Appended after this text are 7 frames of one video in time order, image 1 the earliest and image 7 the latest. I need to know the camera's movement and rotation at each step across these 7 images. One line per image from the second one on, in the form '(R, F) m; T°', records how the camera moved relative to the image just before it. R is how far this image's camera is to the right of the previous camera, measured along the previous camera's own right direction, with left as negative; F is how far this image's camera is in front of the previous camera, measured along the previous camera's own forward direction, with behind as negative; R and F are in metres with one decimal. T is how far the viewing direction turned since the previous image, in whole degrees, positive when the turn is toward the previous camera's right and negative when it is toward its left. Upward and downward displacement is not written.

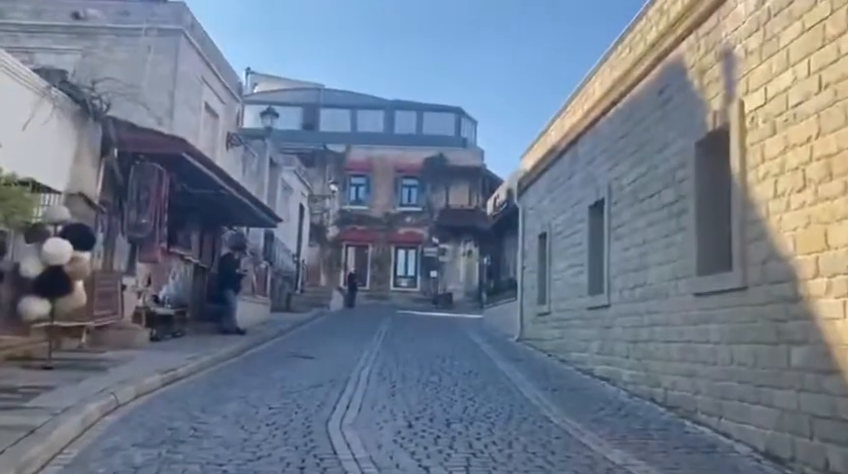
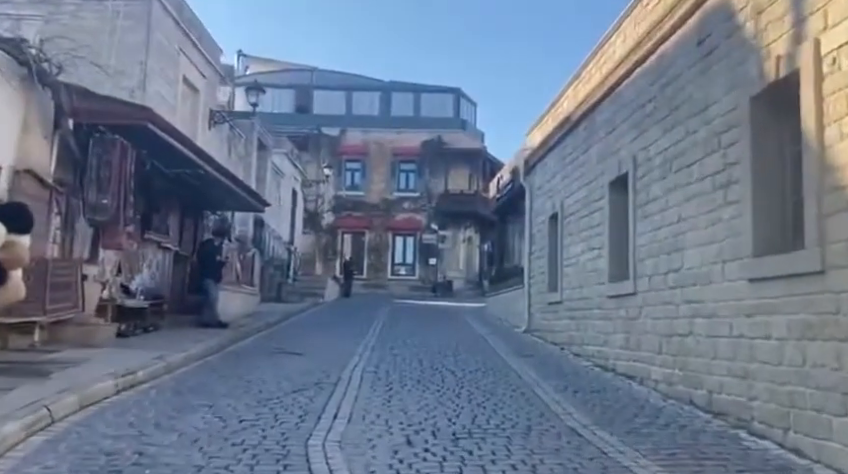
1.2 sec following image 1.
(0.0, +1.5) m; 0°
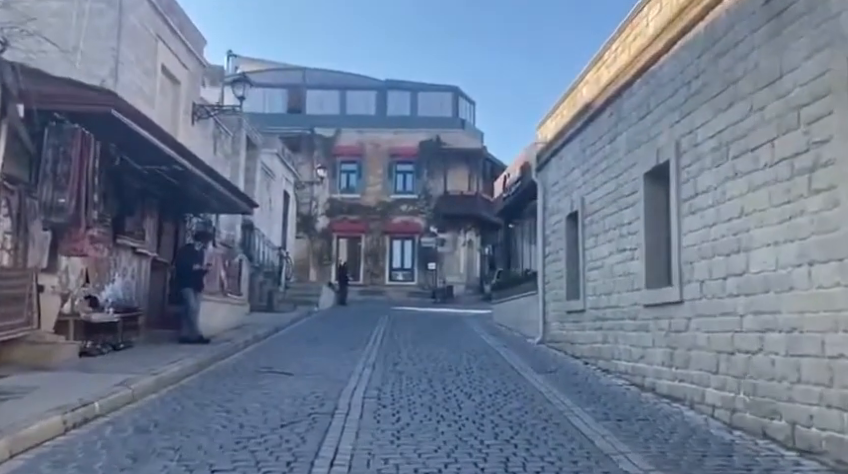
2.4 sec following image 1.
(-0.2, +1.5) m; 0°
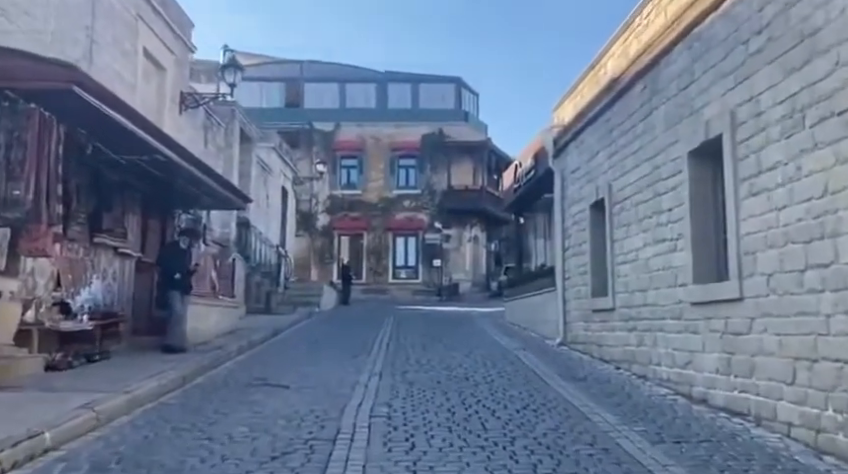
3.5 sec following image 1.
(-0.1, +1.3) m; 0°
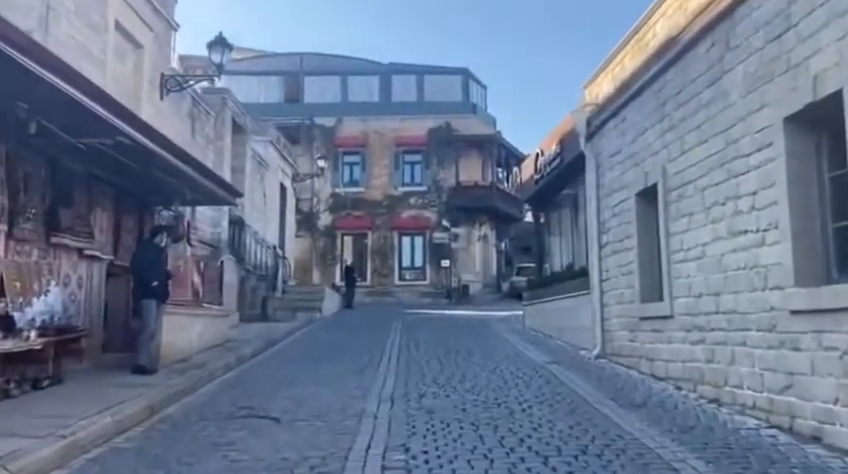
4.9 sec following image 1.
(-0.2, +1.9) m; 0°
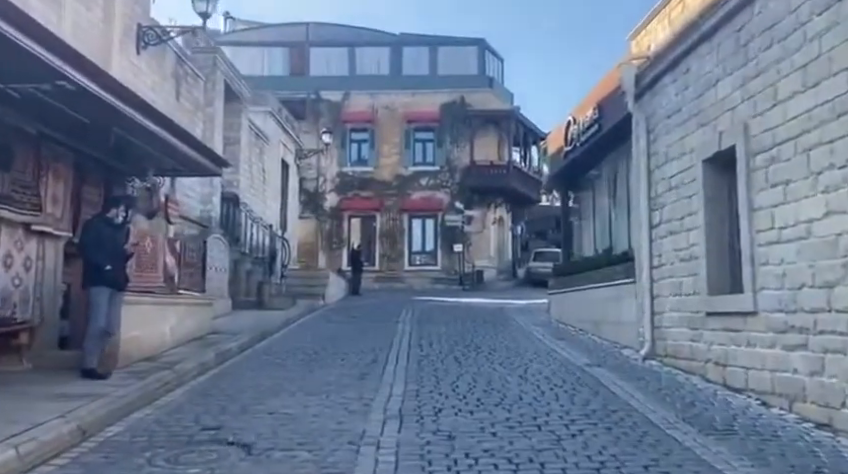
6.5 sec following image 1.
(-0.1, +2.0) m; -1°
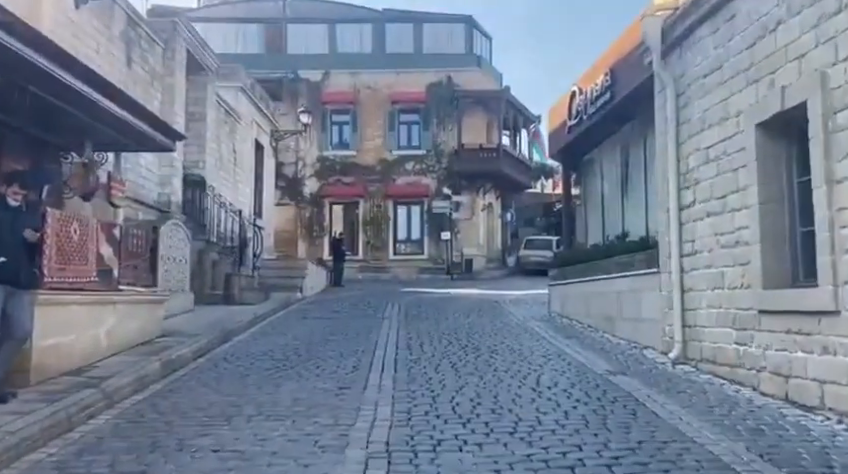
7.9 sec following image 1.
(-0.1, +1.7) m; +1°
